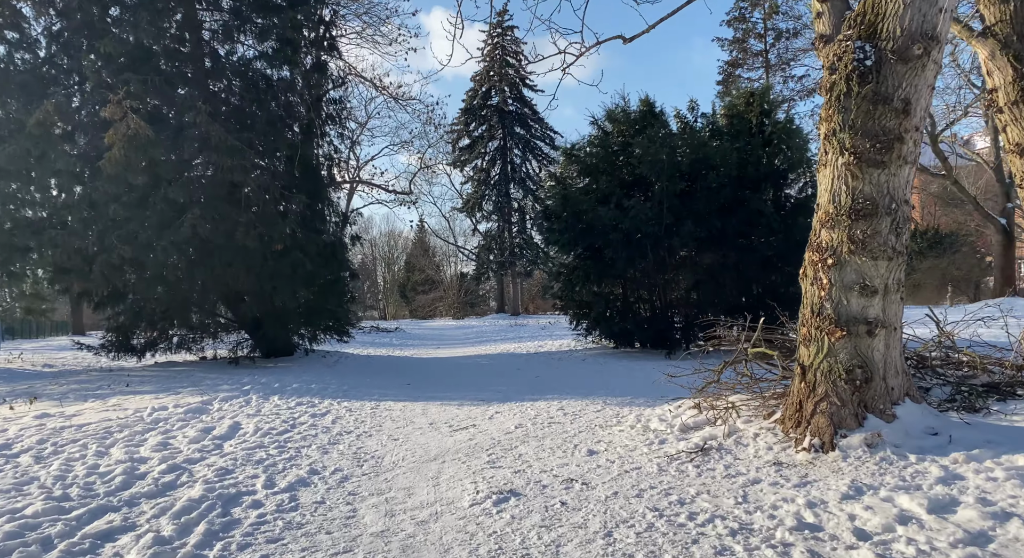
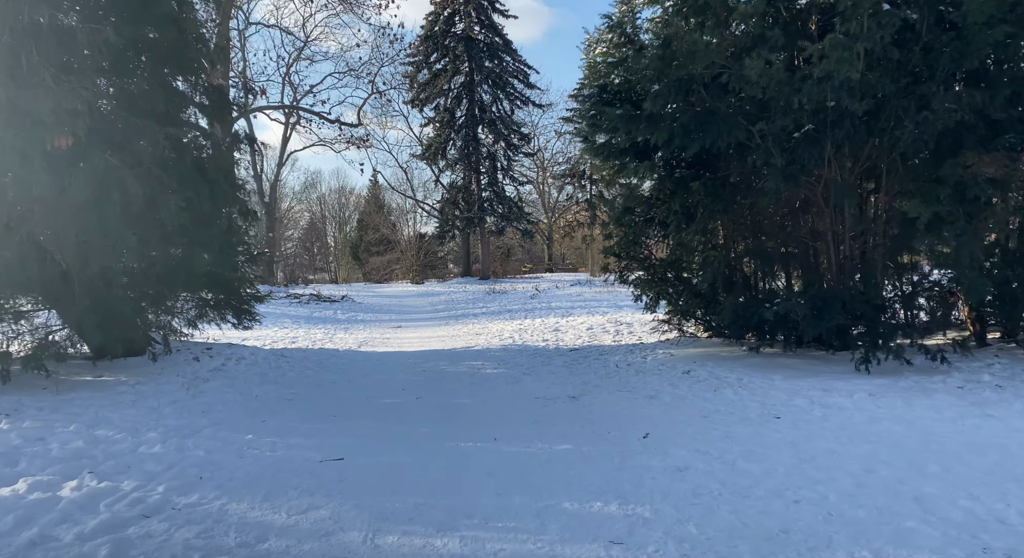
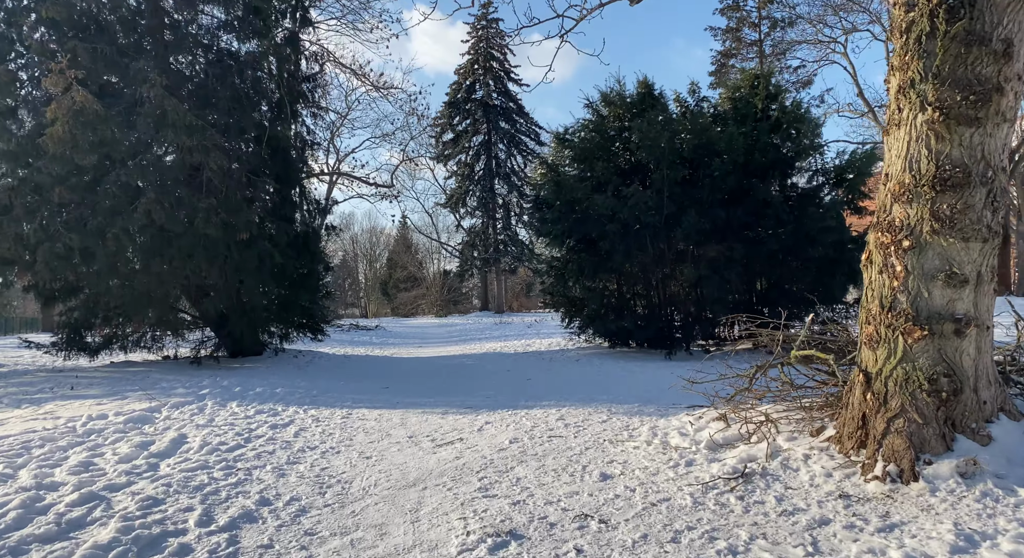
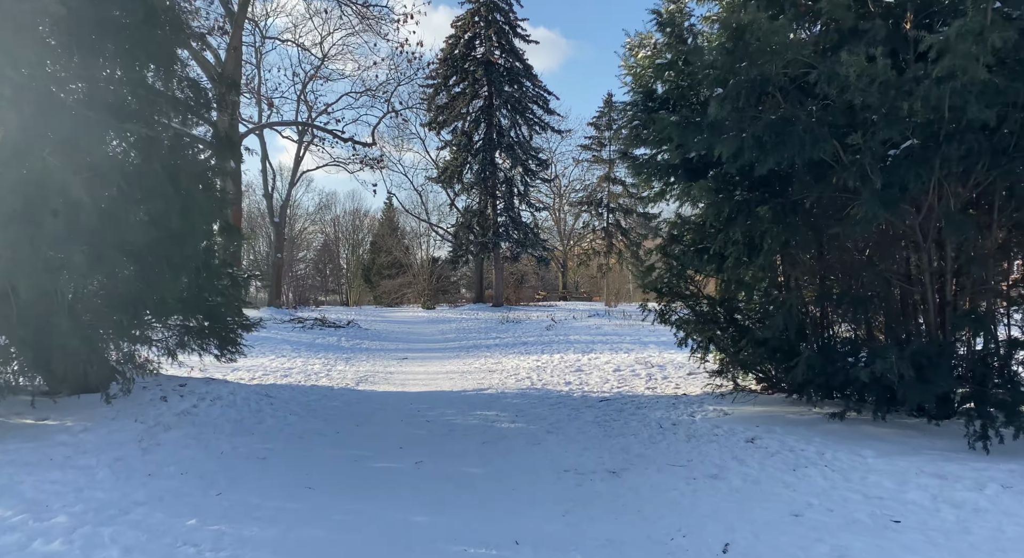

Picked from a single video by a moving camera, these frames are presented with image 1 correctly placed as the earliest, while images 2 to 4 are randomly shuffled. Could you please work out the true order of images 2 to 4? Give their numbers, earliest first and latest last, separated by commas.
3, 2, 4
